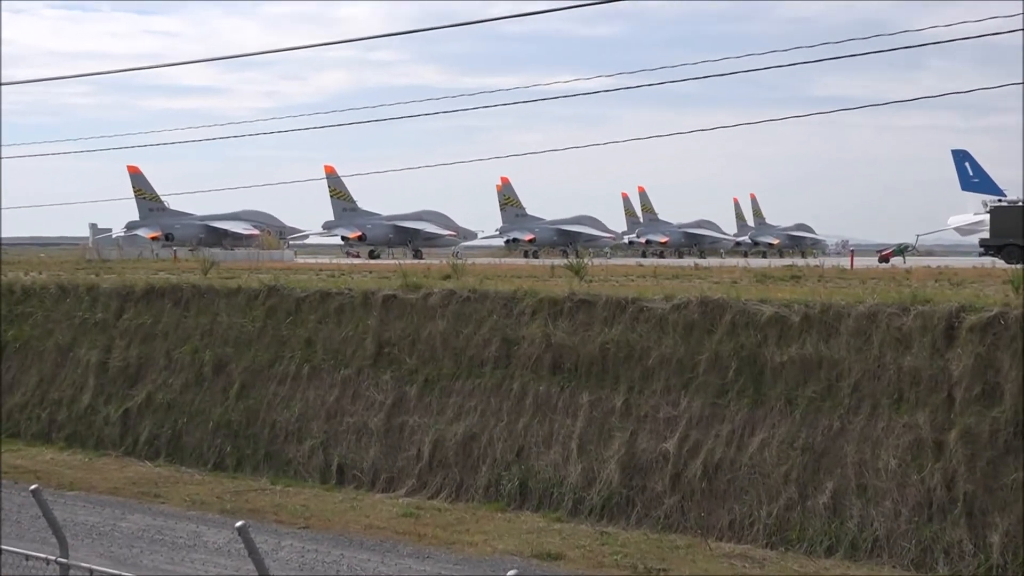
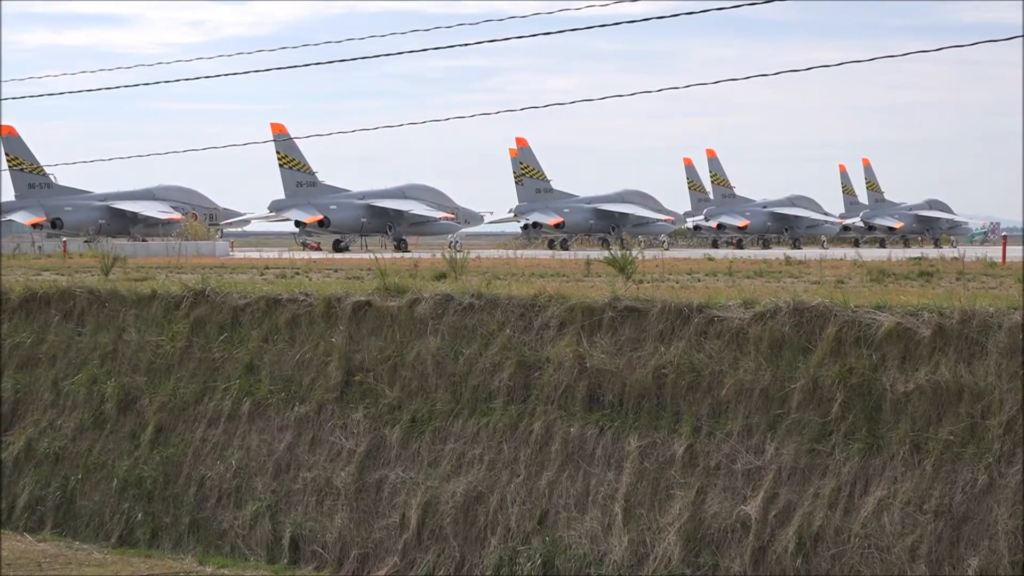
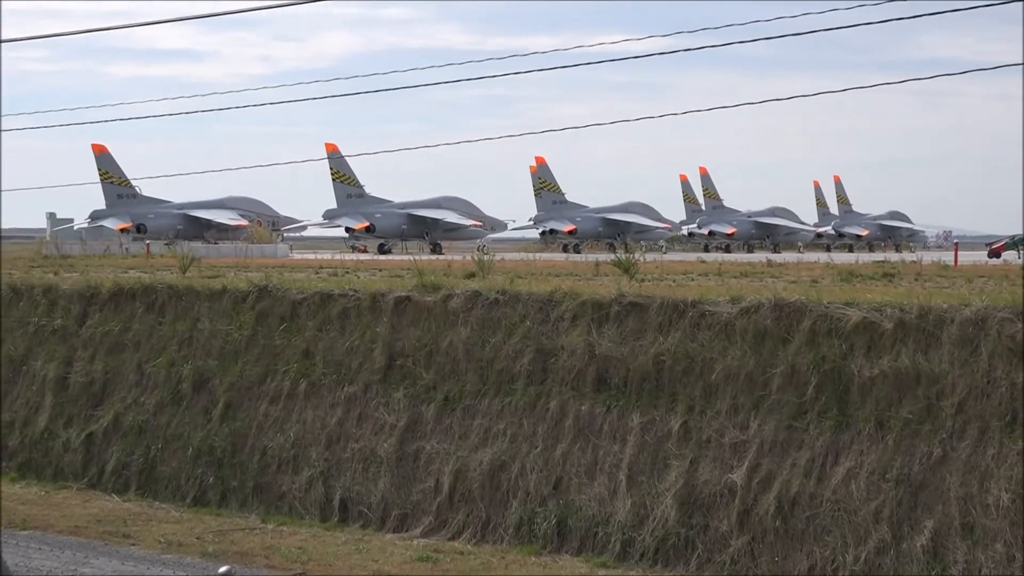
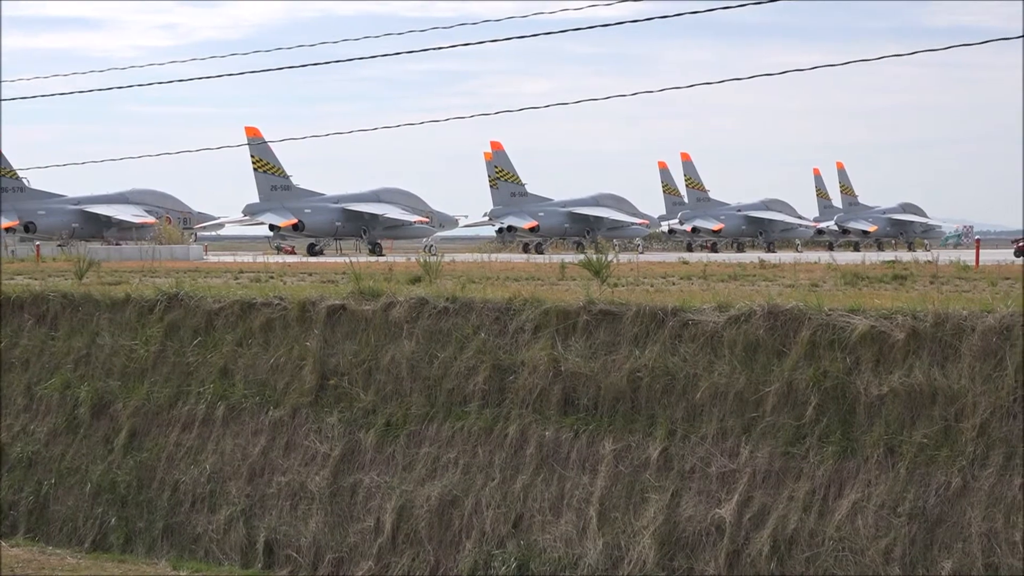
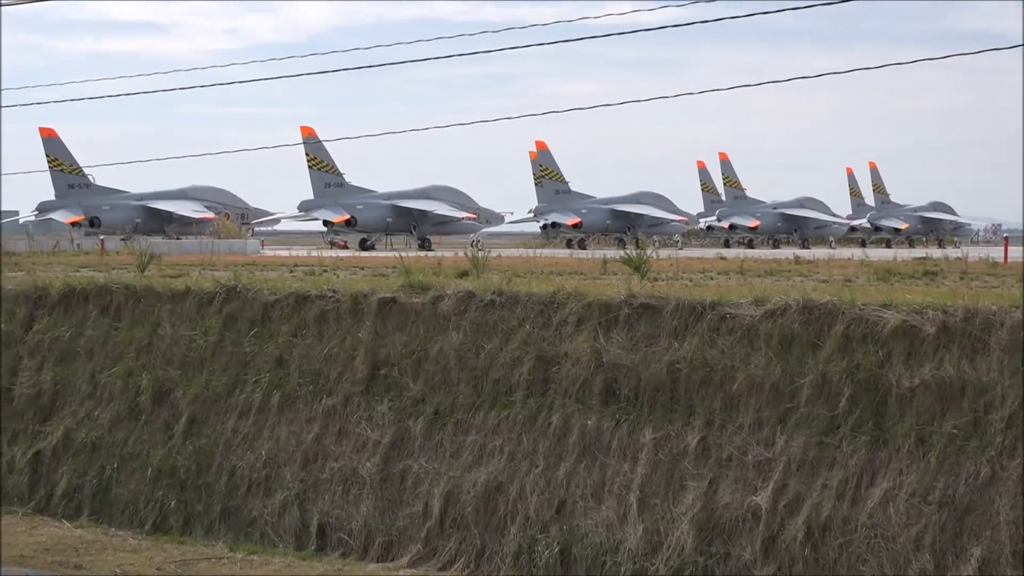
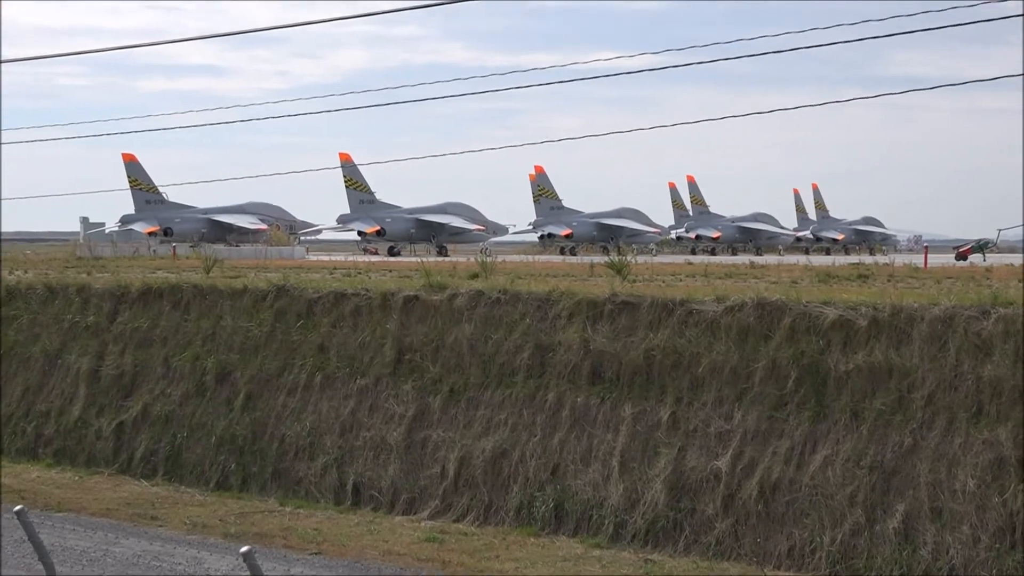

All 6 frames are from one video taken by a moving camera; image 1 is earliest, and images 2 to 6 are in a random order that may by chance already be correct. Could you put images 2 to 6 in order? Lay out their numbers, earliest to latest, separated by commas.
6, 3, 5, 2, 4
